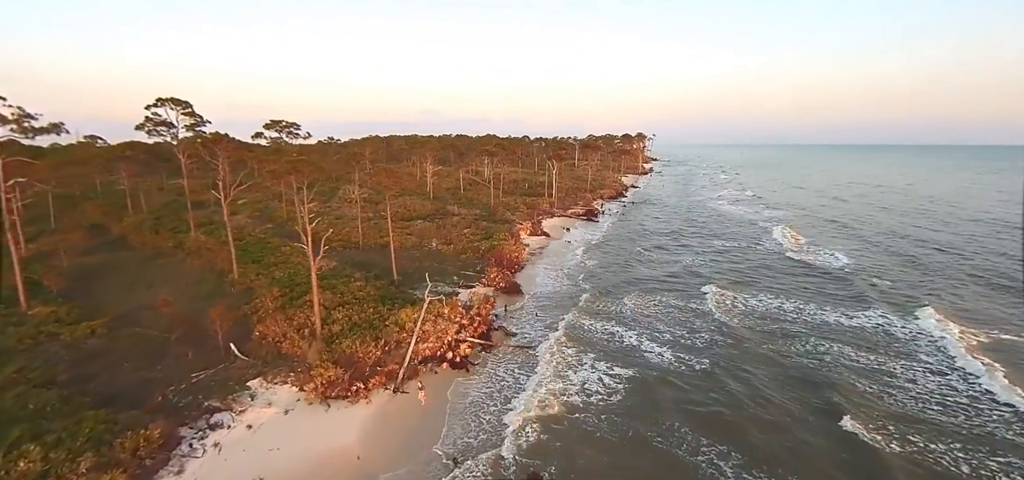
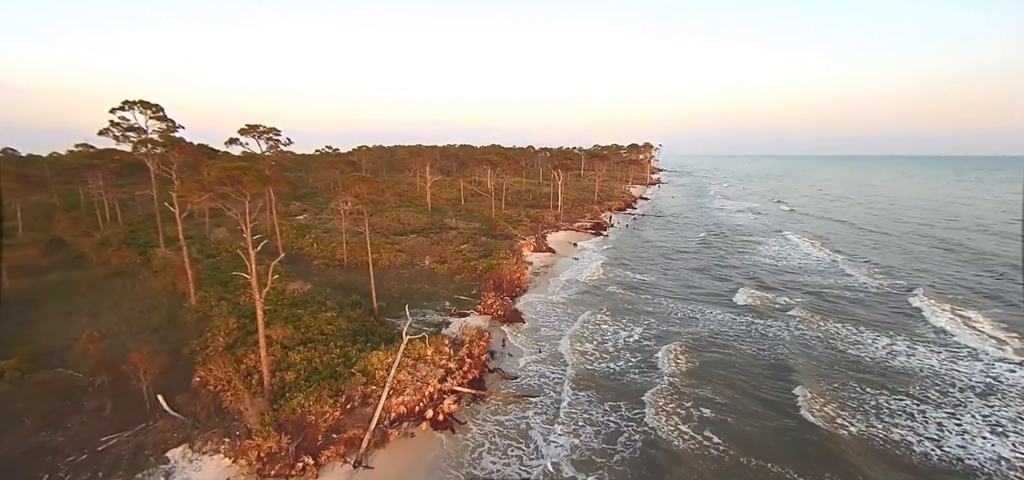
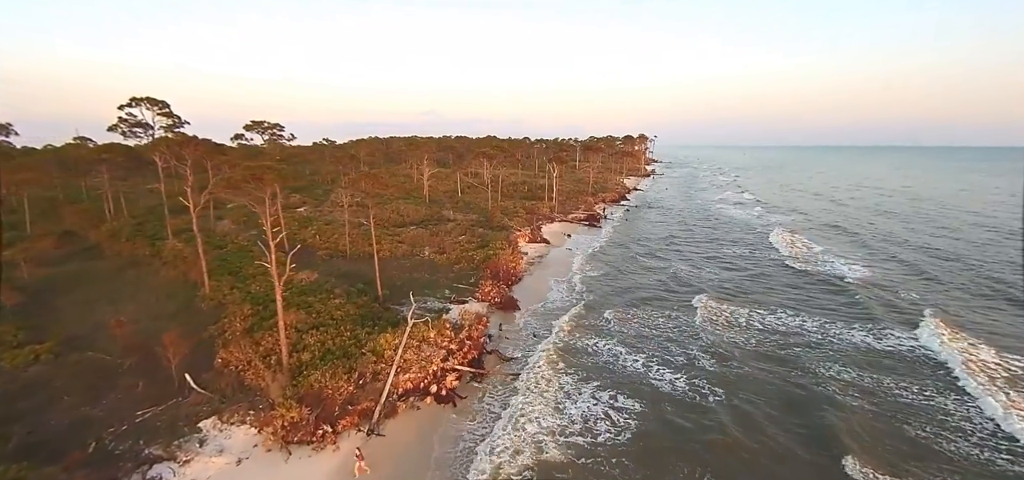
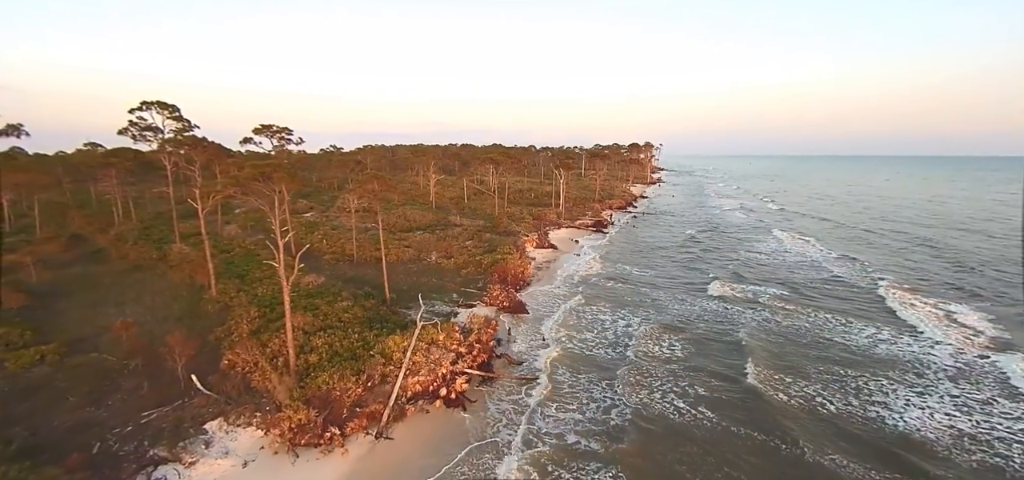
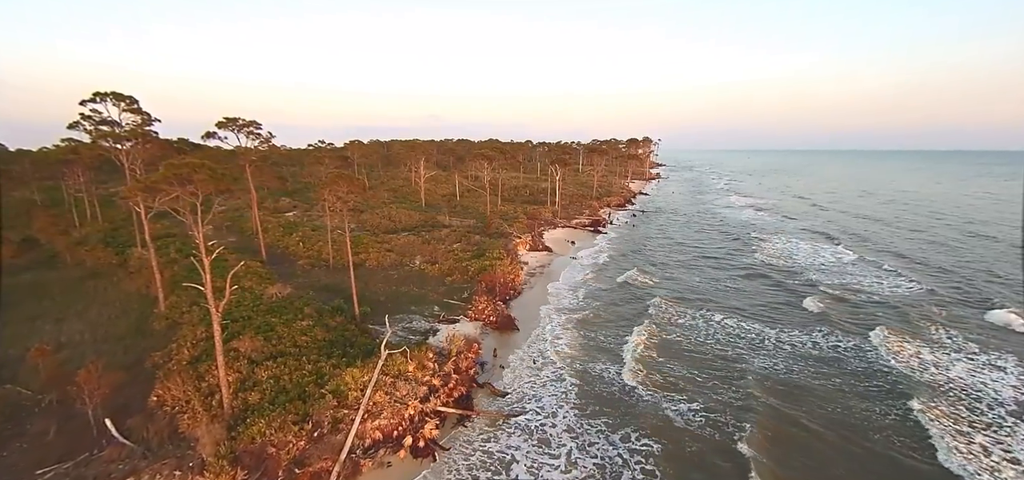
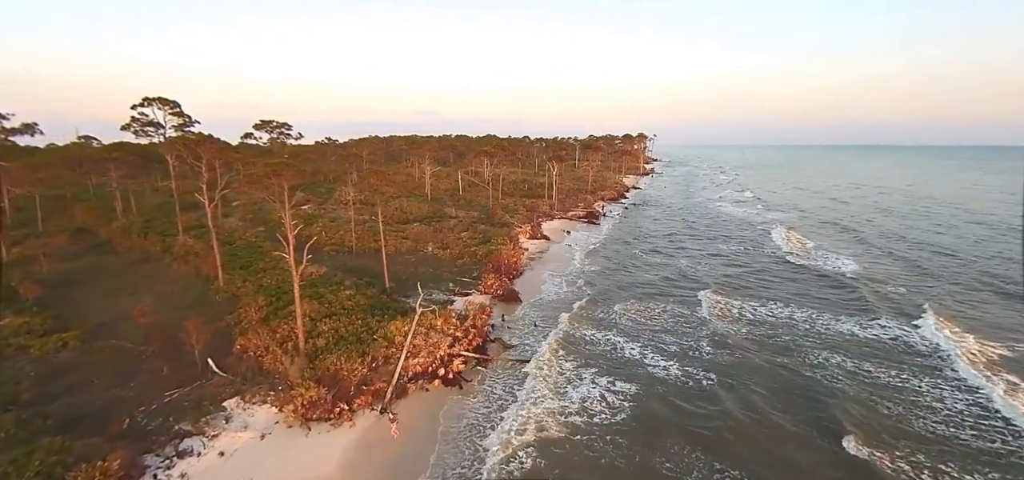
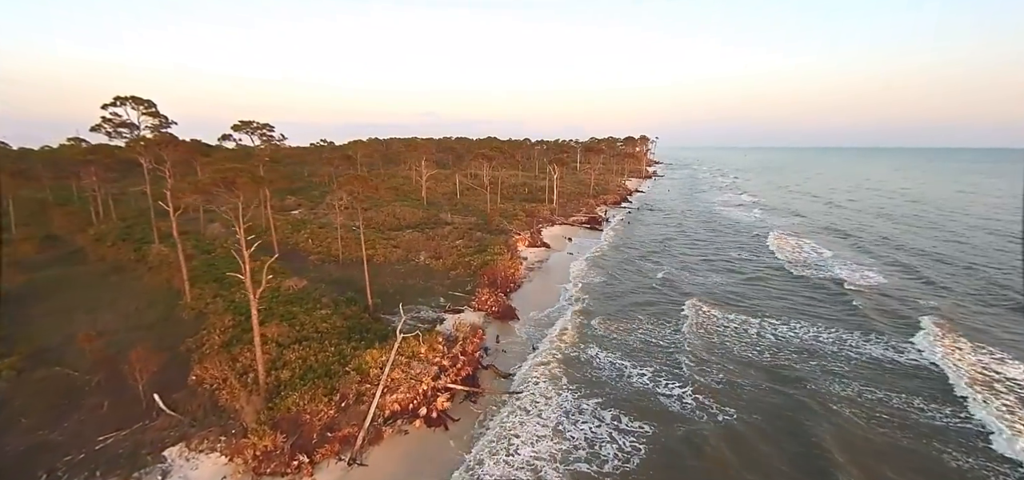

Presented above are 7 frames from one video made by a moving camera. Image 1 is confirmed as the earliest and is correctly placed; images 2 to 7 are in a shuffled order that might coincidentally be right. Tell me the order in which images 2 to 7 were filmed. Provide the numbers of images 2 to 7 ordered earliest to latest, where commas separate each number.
6, 3, 7, 5, 2, 4
